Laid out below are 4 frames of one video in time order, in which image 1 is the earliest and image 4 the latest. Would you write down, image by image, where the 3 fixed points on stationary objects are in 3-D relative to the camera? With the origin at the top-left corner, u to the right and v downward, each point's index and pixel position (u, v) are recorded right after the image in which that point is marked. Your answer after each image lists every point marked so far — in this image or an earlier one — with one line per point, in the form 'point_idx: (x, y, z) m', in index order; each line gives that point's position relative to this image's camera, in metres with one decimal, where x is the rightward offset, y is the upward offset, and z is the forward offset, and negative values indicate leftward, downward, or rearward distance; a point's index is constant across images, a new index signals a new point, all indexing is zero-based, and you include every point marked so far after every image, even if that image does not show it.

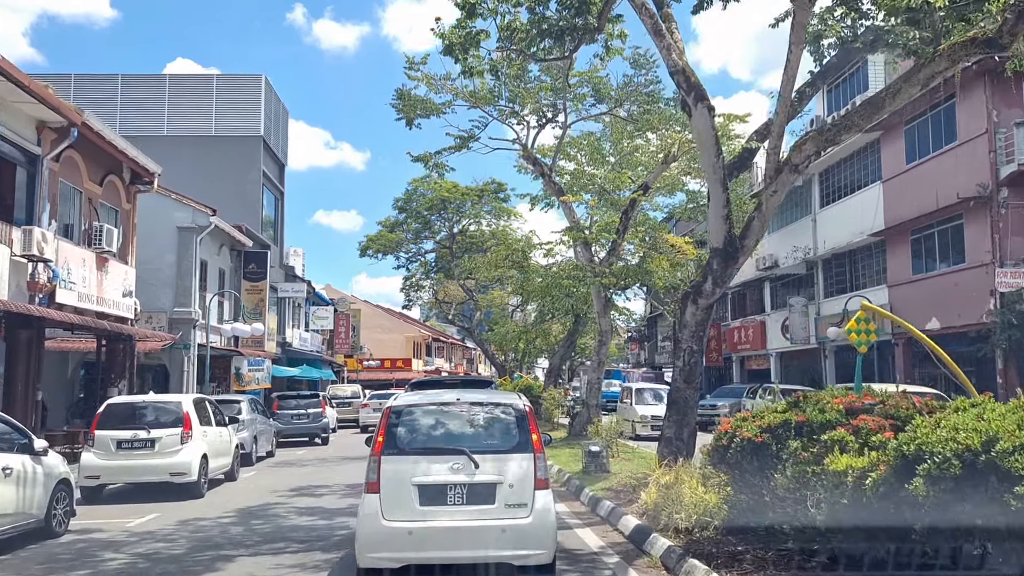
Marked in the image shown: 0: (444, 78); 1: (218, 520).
0: (-1.5, +4.5, +18.6) m
1: (-3.5, -2.8, +10.3) m
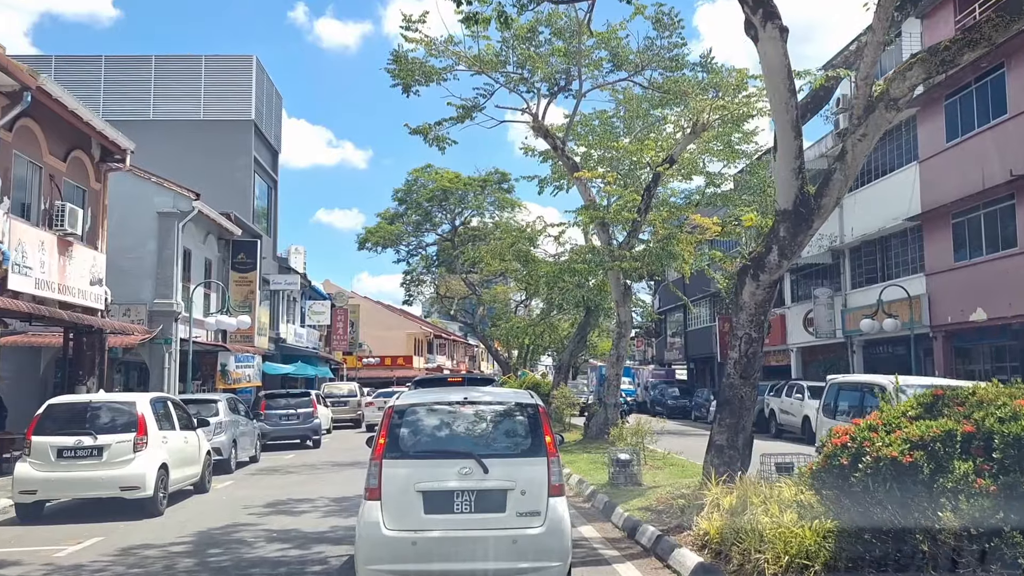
0: (-1.3, +4.8, +16.7) m
1: (-3.3, -2.5, +8.4) m
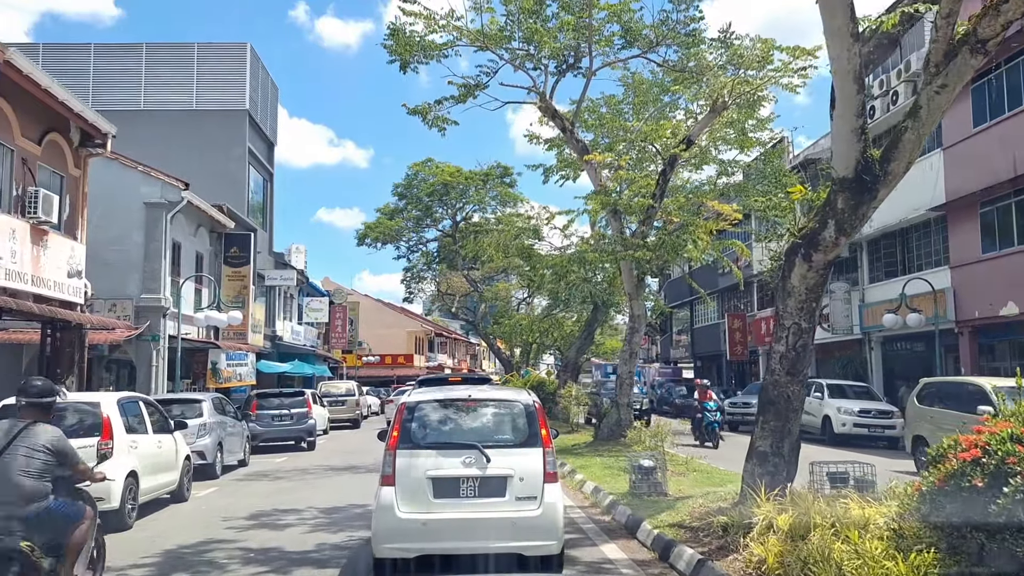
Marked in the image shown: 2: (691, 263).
0: (-1.2, +4.9, +15.6) m
1: (-3.2, -2.4, +7.3) m
2: (+3.5, +0.5, +17.2) m
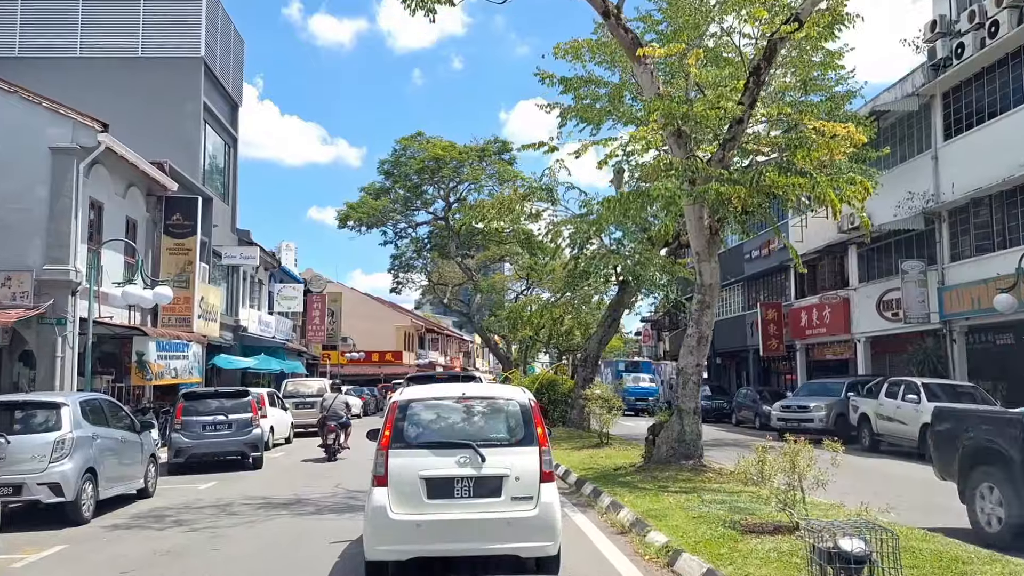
0: (-0.9, +5.5, +10.6) m
1: (-2.9, -1.8, +2.2) m
2: (+3.8, +1.1, +12.3) m
